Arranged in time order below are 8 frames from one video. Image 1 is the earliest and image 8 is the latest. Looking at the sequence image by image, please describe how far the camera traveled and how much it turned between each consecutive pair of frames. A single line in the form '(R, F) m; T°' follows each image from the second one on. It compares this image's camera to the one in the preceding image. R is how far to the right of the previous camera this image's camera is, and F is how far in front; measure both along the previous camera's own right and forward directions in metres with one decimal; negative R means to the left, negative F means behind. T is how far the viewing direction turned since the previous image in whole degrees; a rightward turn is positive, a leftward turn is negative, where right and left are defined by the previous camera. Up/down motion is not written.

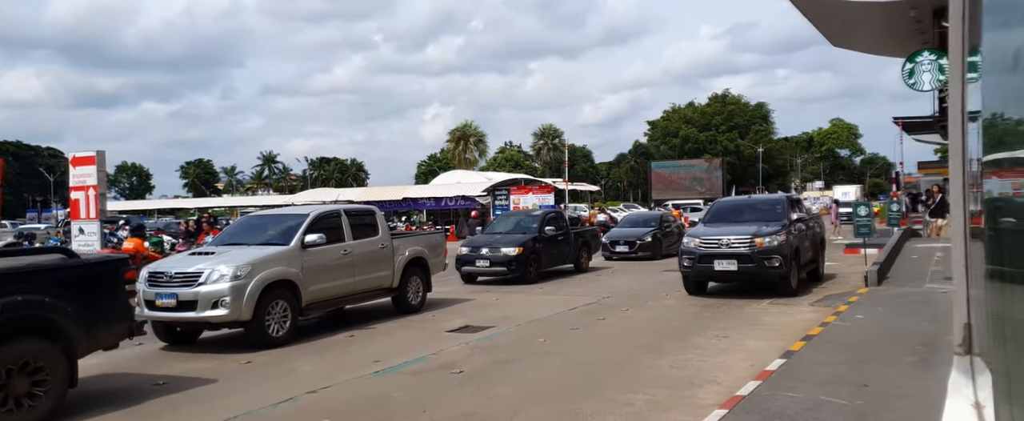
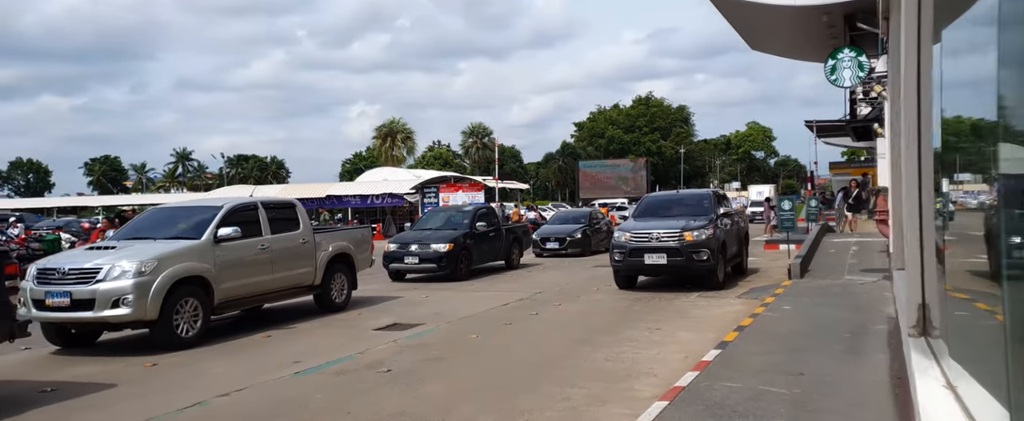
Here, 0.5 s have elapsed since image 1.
(0.0, +0.3) m; +6°
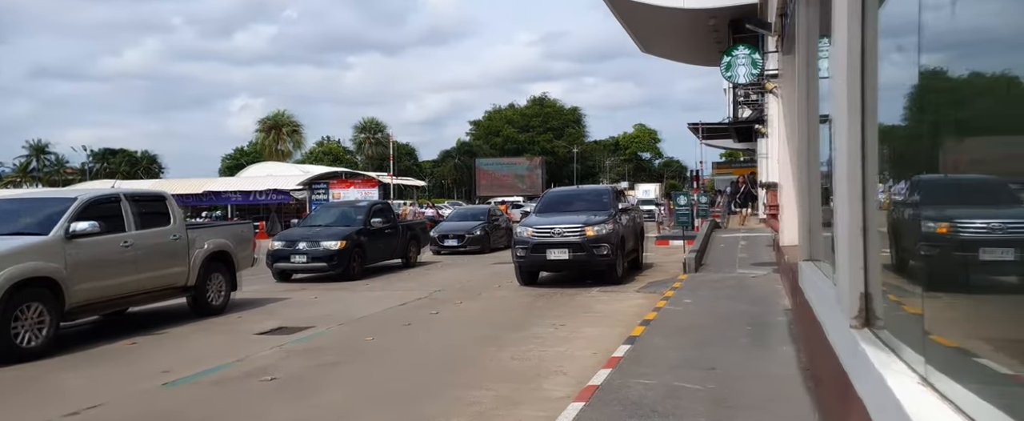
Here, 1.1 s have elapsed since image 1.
(-0.1, +0.4) m; +9°
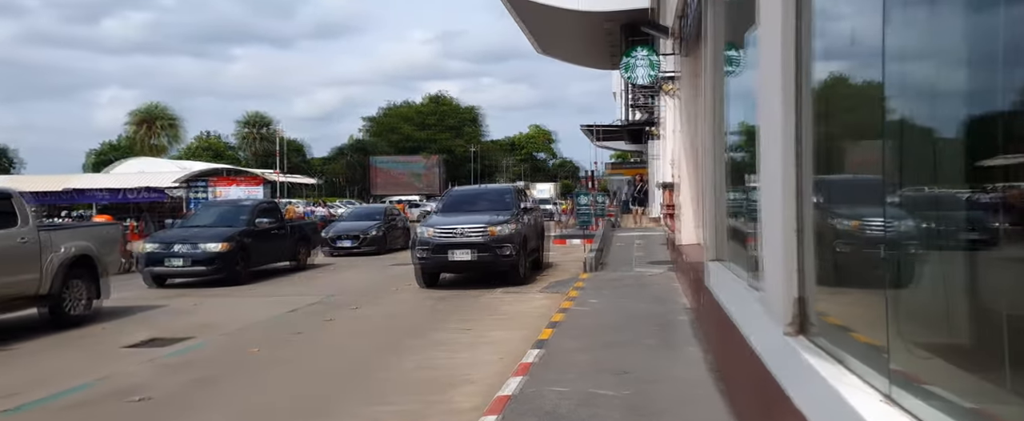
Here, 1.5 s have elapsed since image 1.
(-0.1, +0.3) m; +9°
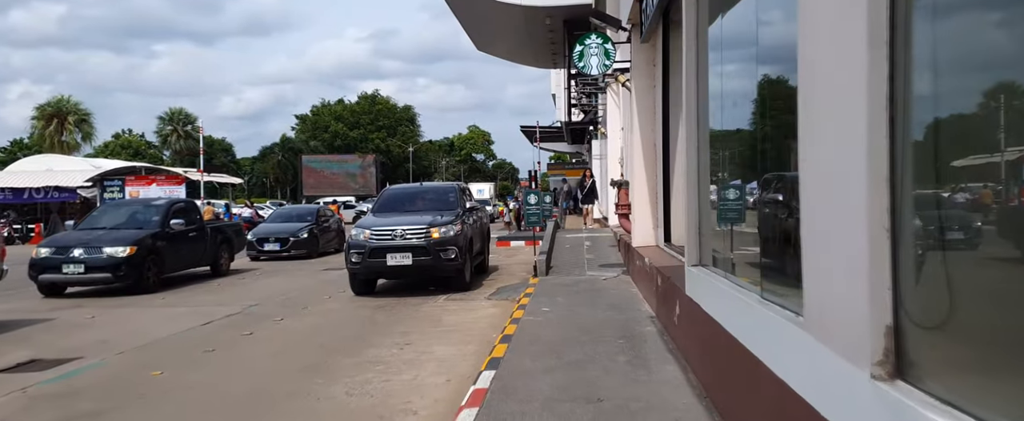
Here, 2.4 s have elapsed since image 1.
(-0.1, +0.9) m; +5°
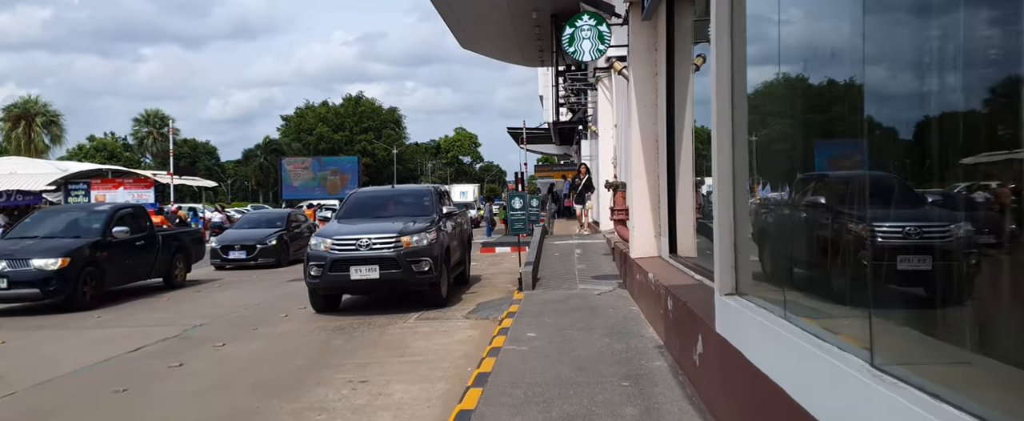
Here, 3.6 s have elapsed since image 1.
(+0.1, +1.3) m; +1°
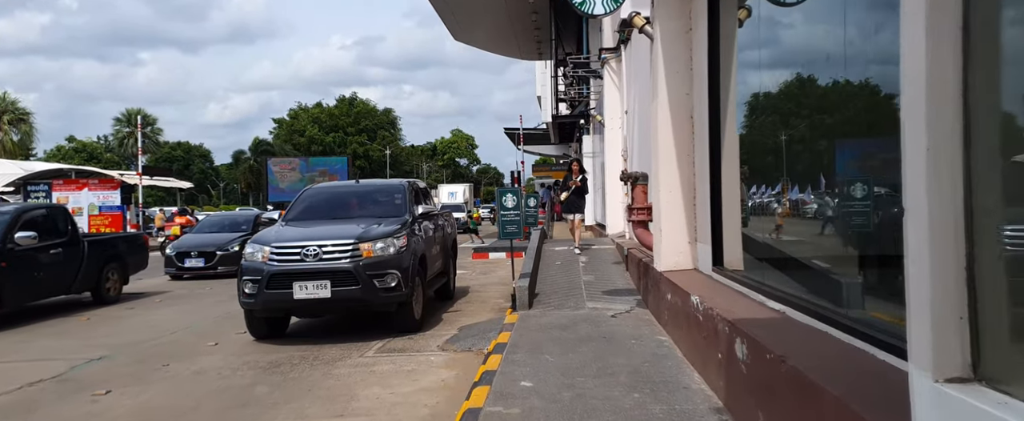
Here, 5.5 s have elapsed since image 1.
(+0.1, +2.1) m; 0°
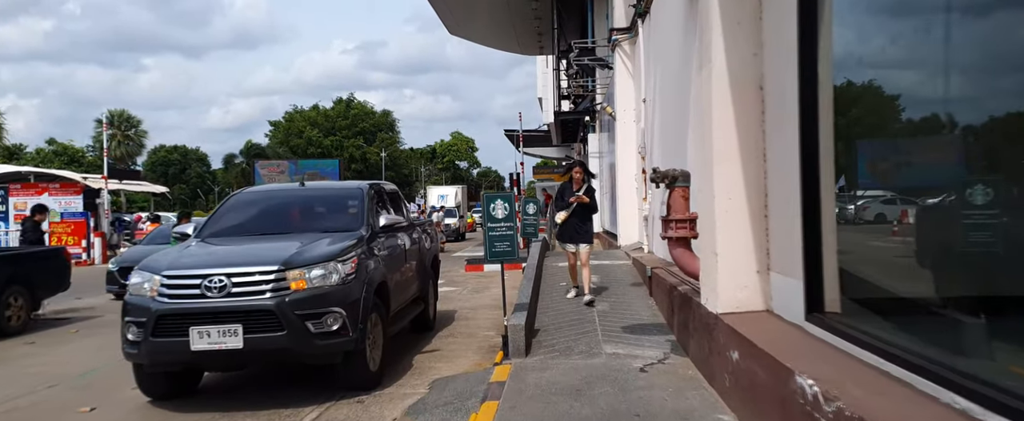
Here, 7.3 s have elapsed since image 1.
(+0.1, +2.2) m; 0°
